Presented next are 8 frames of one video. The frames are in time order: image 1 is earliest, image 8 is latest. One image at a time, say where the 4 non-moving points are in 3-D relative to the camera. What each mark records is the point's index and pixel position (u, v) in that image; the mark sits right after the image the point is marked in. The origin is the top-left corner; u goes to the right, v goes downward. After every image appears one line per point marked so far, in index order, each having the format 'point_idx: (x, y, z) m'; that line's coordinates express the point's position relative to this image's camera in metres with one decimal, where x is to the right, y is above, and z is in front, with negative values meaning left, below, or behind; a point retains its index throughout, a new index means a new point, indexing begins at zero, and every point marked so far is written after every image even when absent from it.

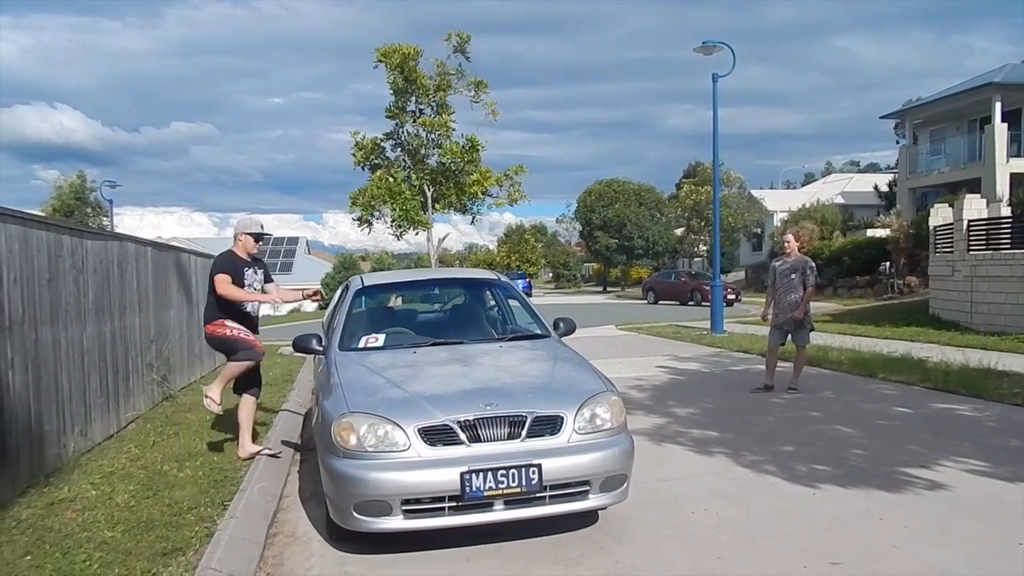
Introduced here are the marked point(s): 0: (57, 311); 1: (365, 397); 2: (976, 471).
0: (-4.5, -0.2, +6.6) m
1: (-0.9, -0.7, +4.2) m
2: (+3.9, -1.5, +5.8) m
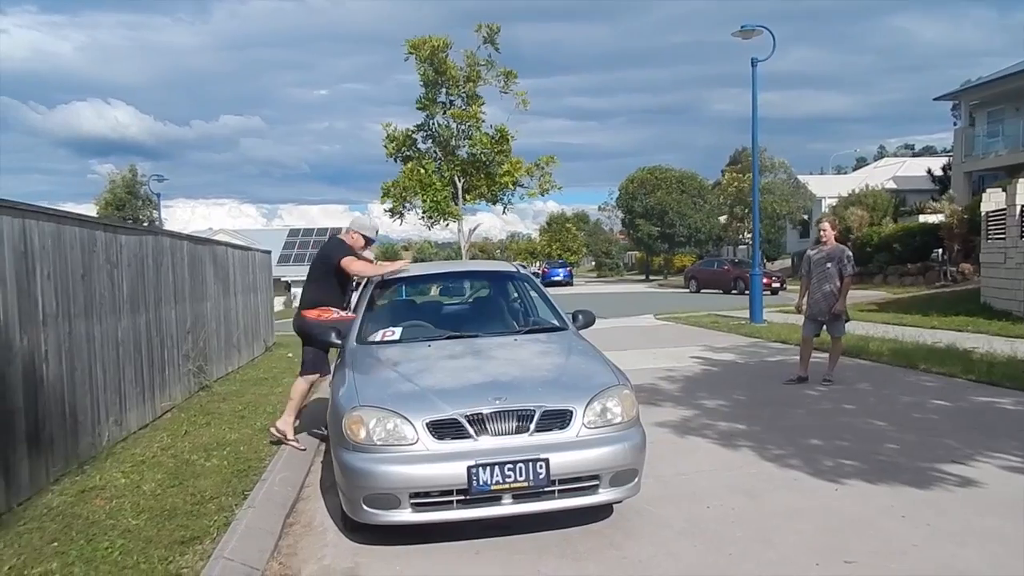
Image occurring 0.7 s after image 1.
0: (-4.3, -0.2, +6.8) m
1: (-0.8, -0.6, +4.2) m
2: (+4.0, -1.5, +5.5) m
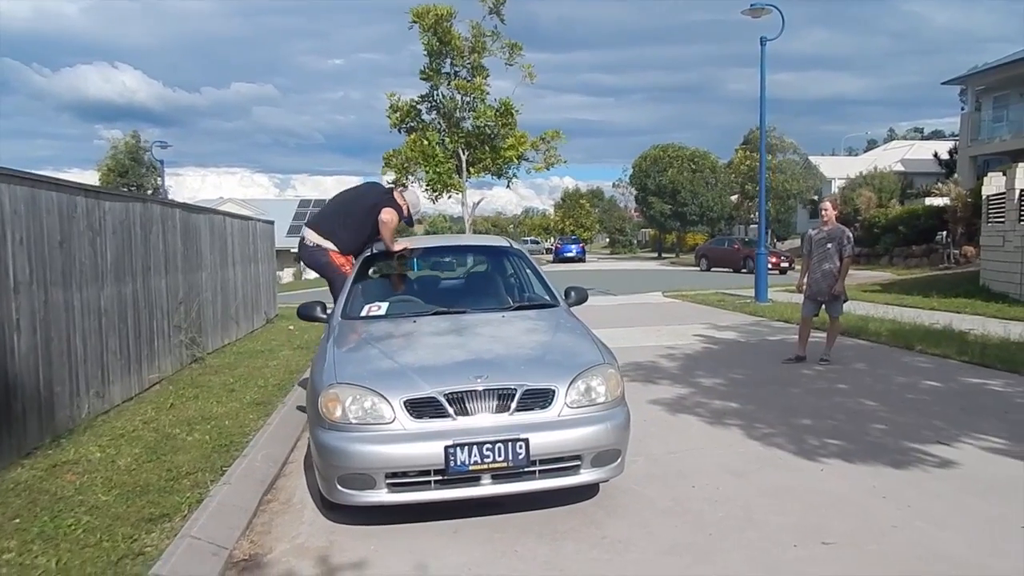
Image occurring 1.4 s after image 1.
0: (-4.4, +0.1, +6.7) m
1: (-1.0, -0.5, +4.1) m
2: (+3.9, -1.3, +5.4) m
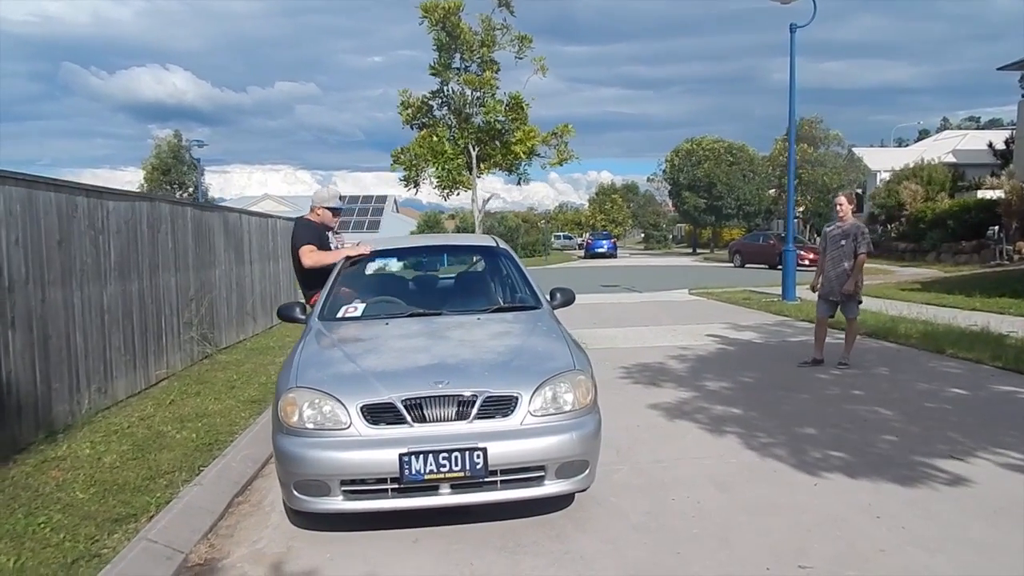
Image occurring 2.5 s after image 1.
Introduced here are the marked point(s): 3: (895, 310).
0: (-4.5, +0.2, +6.8) m
1: (-1.2, -0.5, +4.0) m
2: (+3.7, -1.3, +5.1) m
3: (+9.5, -0.5, +16.6) m
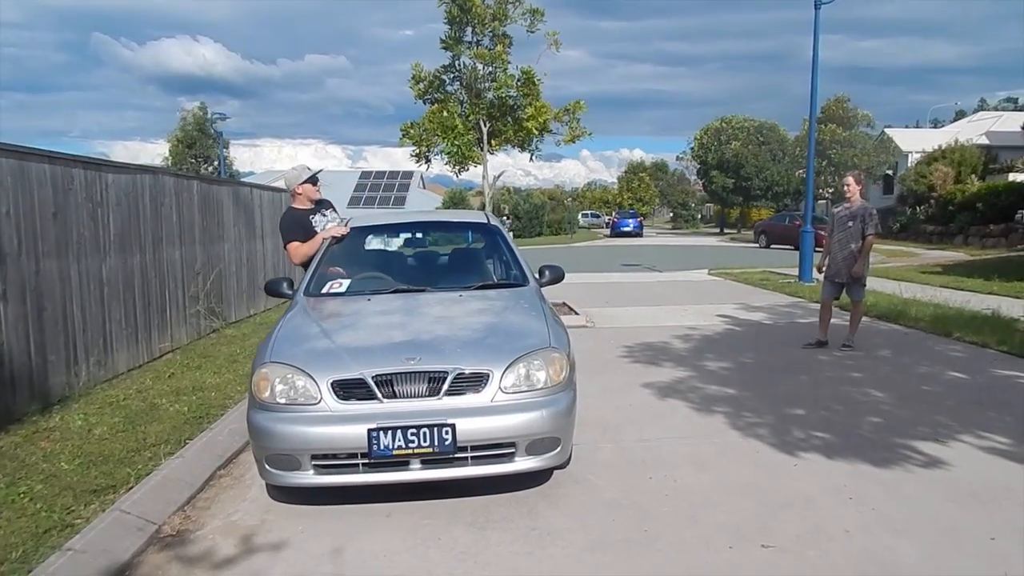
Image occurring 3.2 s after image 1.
0: (-4.5, +0.4, +6.9) m
1: (-1.3, -0.4, +4.0) m
2: (+3.6, -1.2, +5.1) m
3: (+9.7, -0.1, +16.4) m
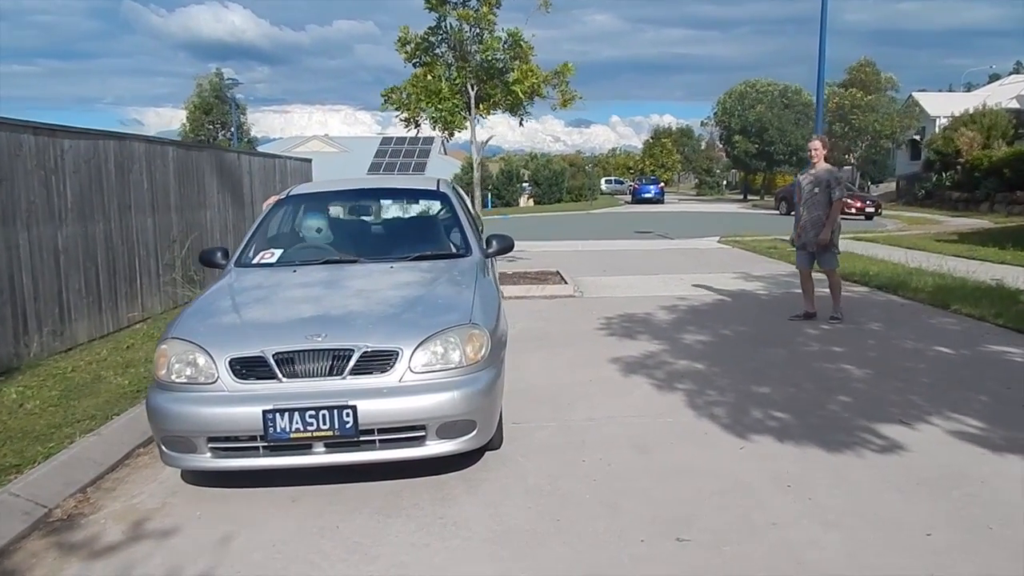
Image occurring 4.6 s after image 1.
0: (-4.9, +0.7, +6.7) m
1: (-1.8, -0.2, +3.8) m
2: (+3.2, -1.0, +4.8) m
3: (+9.5, +0.6, +15.9) m
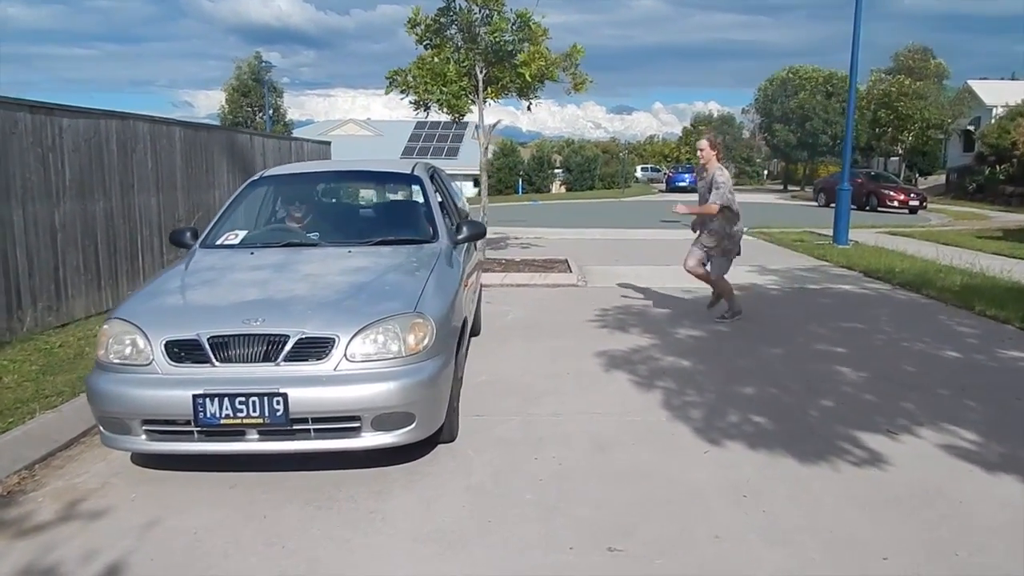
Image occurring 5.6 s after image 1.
0: (-5.1, +1.0, +6.7) m
1: (-2.1, -0.1, +3.8) m
2: (+2.9, -1.0, +4.6) m
3: (+9.7, +0.6, +15.4) m
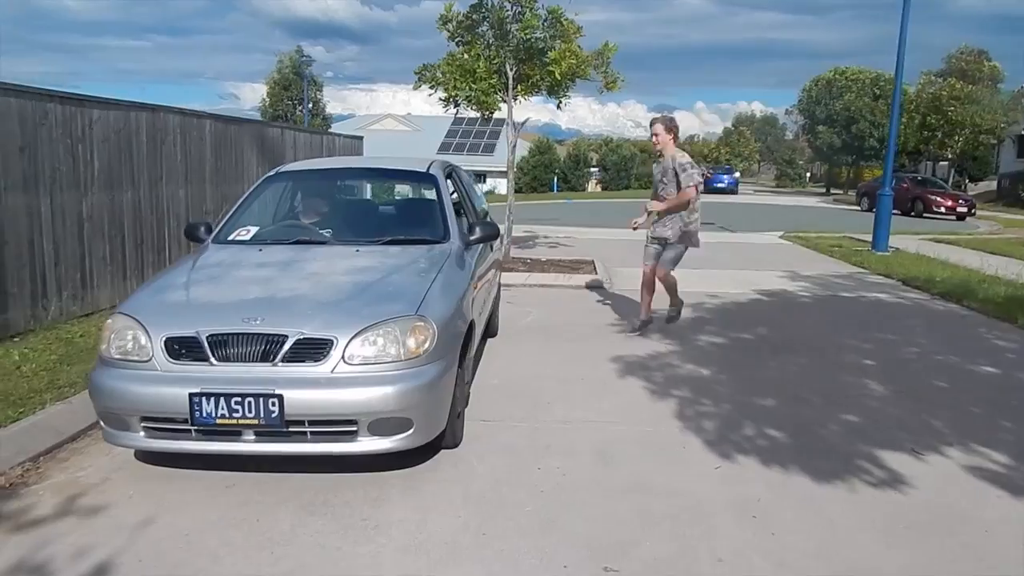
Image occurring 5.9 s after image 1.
0: (-4.9, +1.1, +6.9) m
1: (-2.0, -0.1, +3.8) m
2: (+2.9, -1.1, +4.3) m
3: (+10.3, +0.4, +14.8) m
